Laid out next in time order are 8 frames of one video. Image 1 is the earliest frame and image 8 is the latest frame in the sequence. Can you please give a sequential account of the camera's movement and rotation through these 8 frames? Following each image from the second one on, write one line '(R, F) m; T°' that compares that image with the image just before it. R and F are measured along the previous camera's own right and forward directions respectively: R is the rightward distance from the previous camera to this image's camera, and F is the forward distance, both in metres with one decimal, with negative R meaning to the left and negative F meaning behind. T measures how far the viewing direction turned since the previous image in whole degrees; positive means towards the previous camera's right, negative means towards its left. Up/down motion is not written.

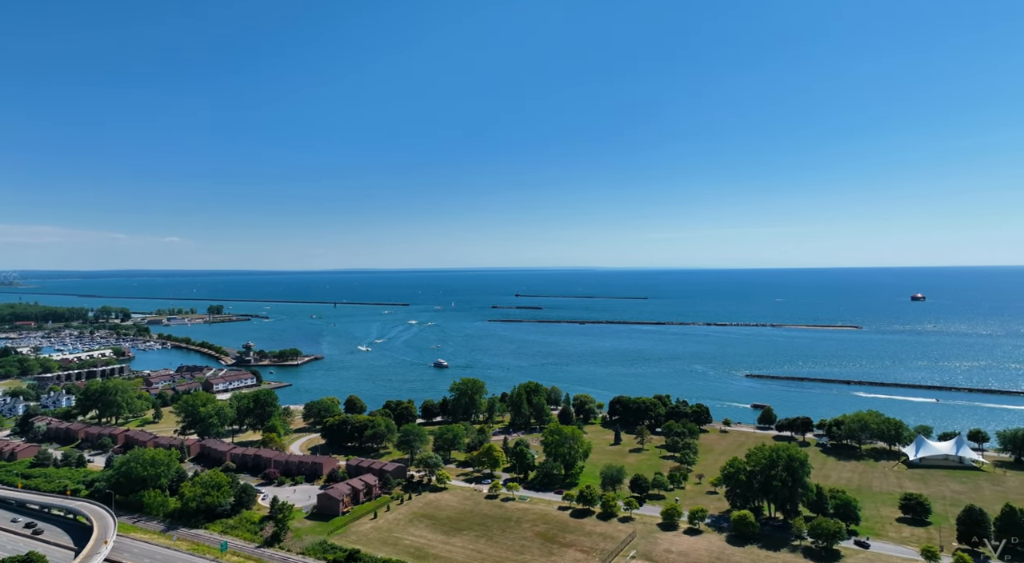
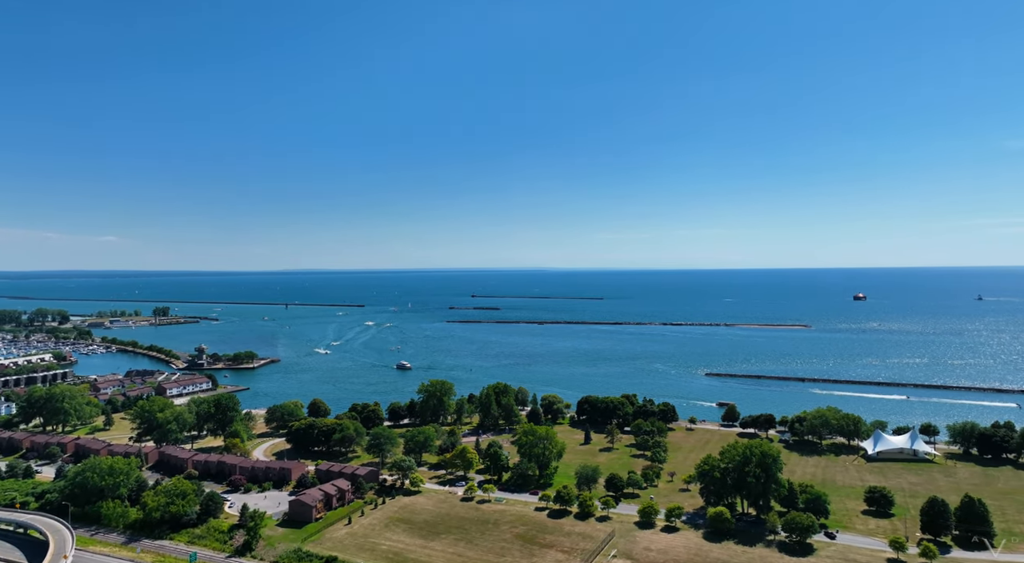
(-1.7, +0.2) m; +4°
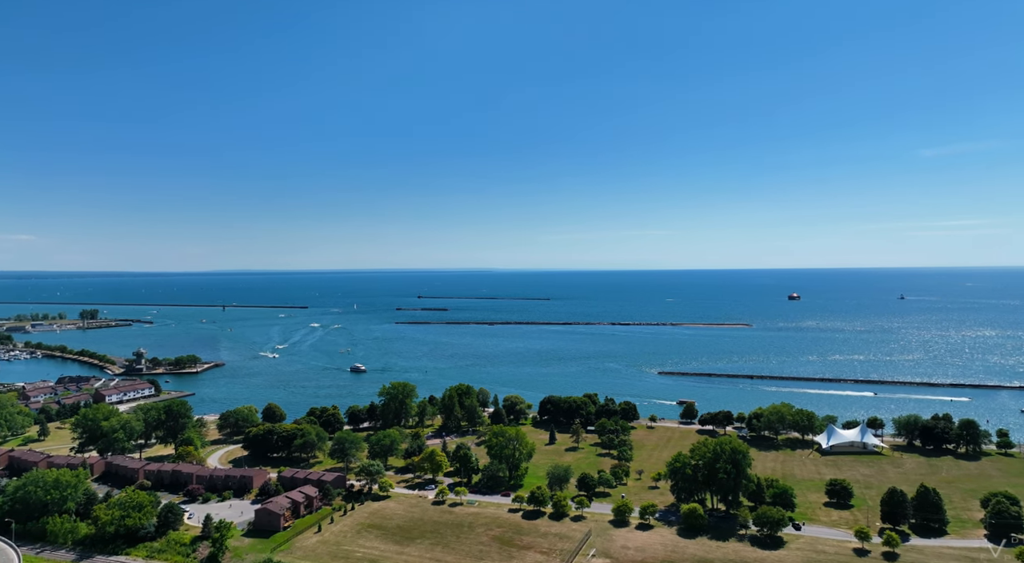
(-2.2, +0.3) m; +5°
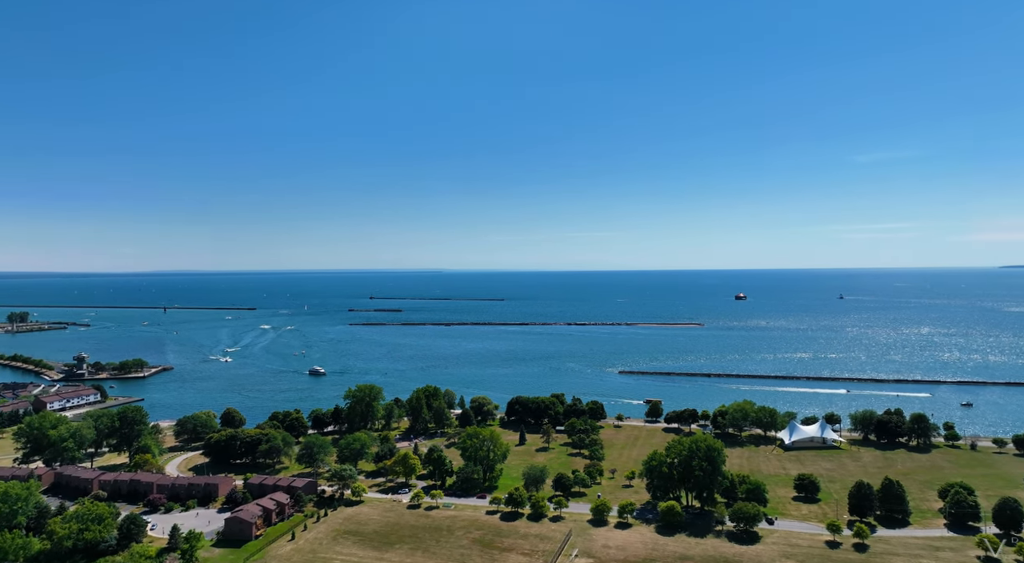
(-2.0, +0.3) m; +4°
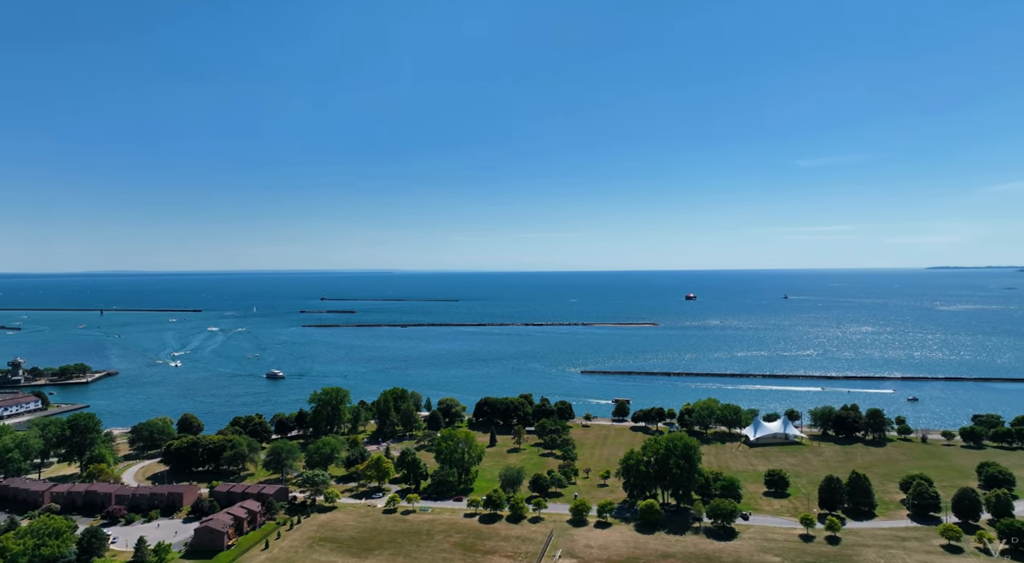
(-2.0, +0.4) m; +4°
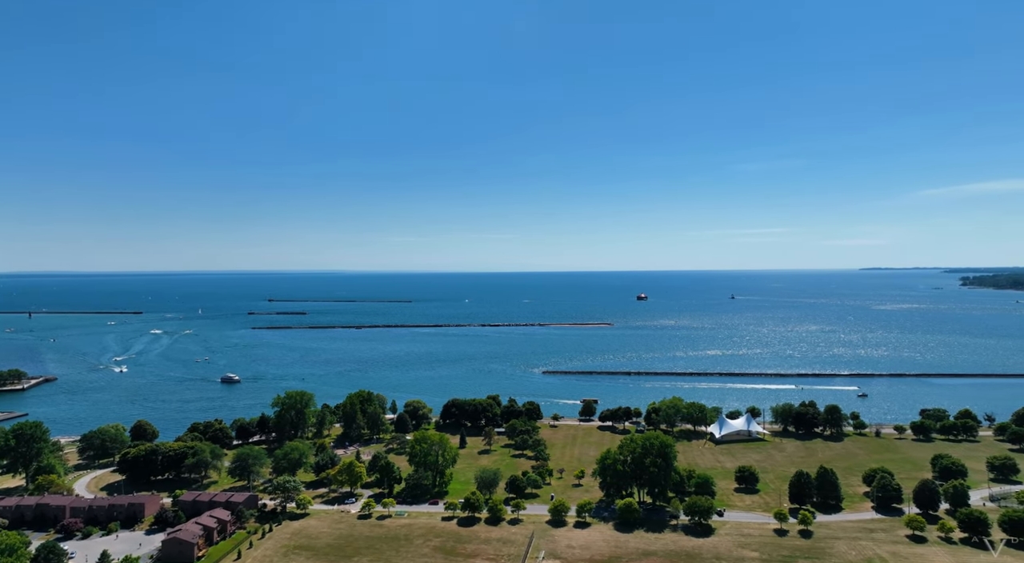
(-2.0, +0.5) m; +4°
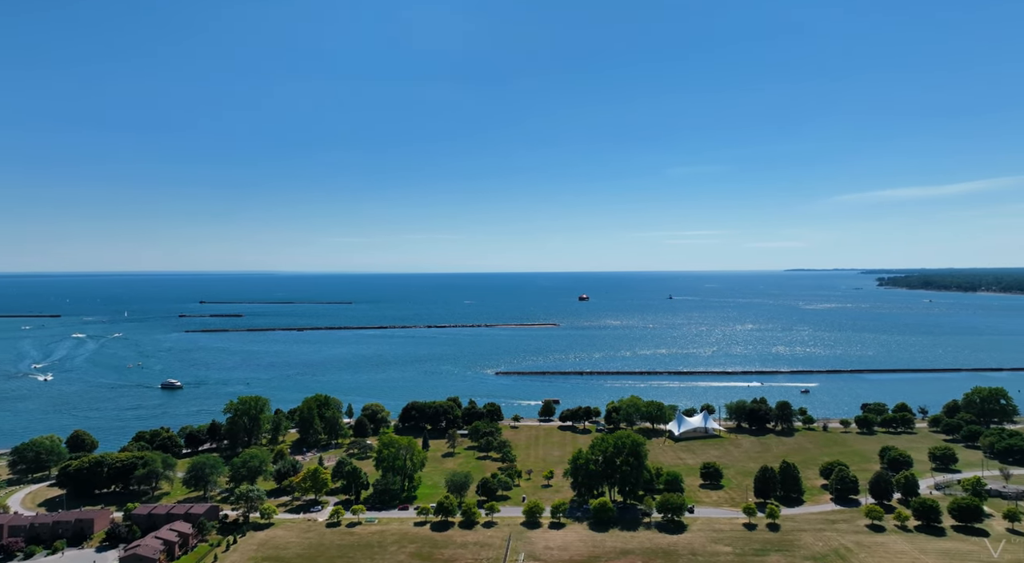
(-2.5, +0.7) m; +5°
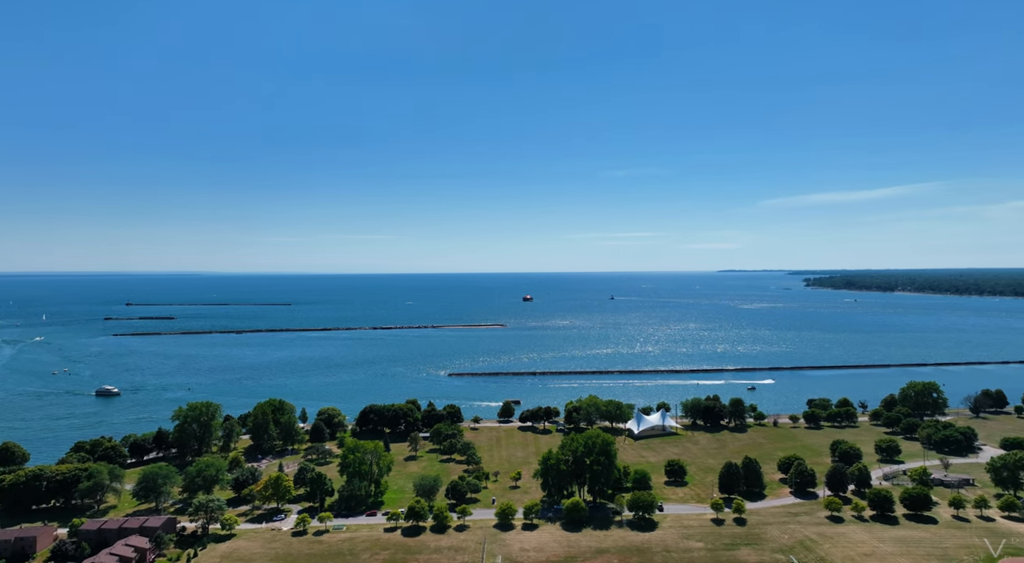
(-2.2, +0.7) m; +5°
